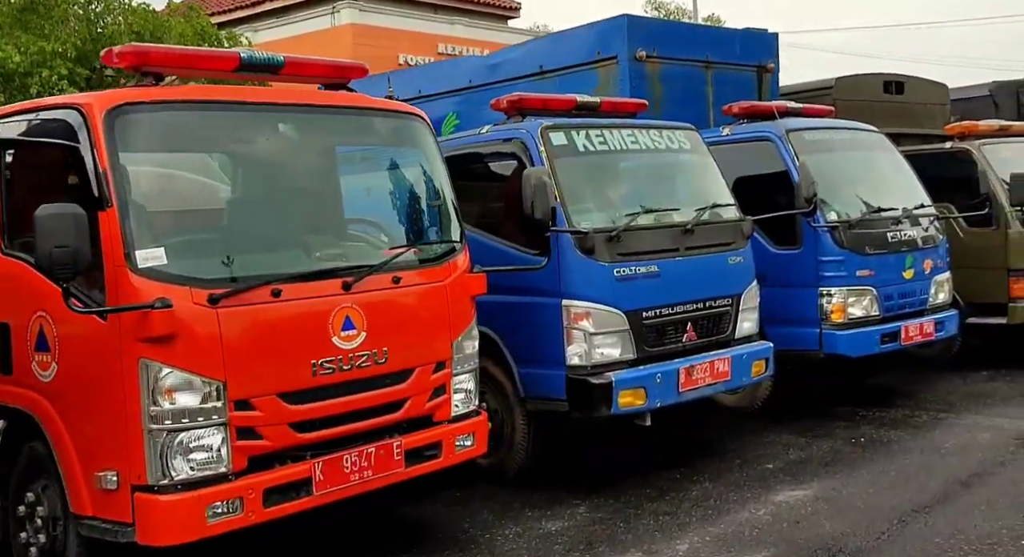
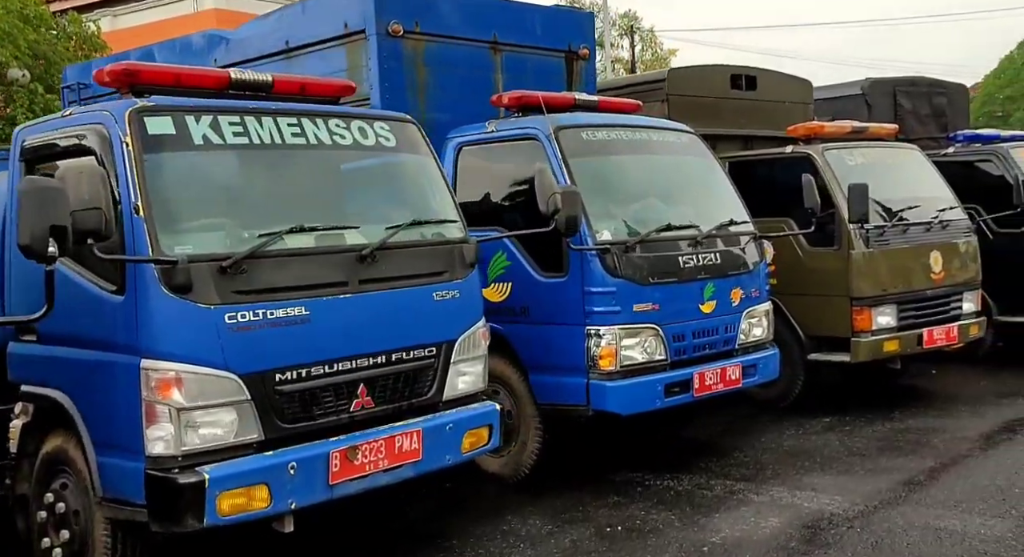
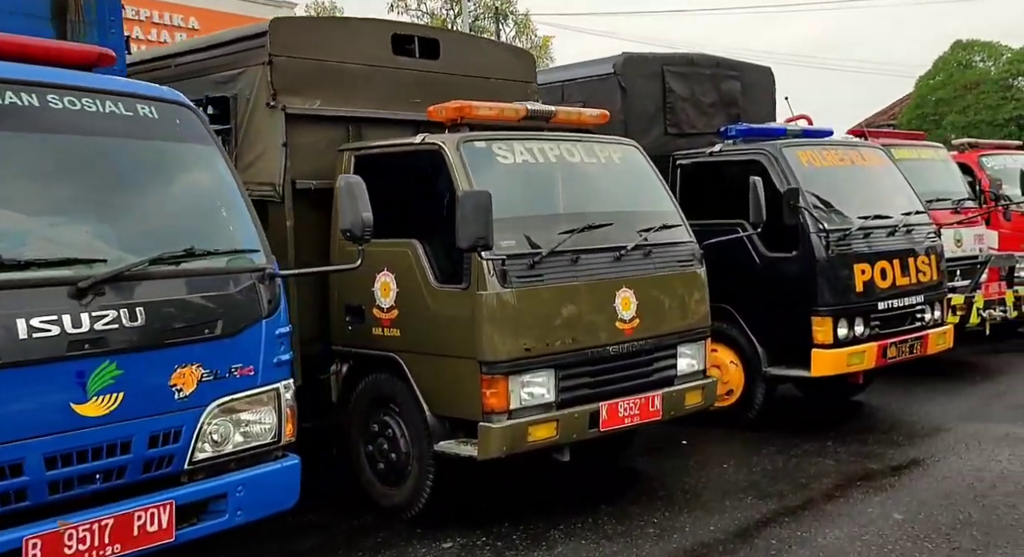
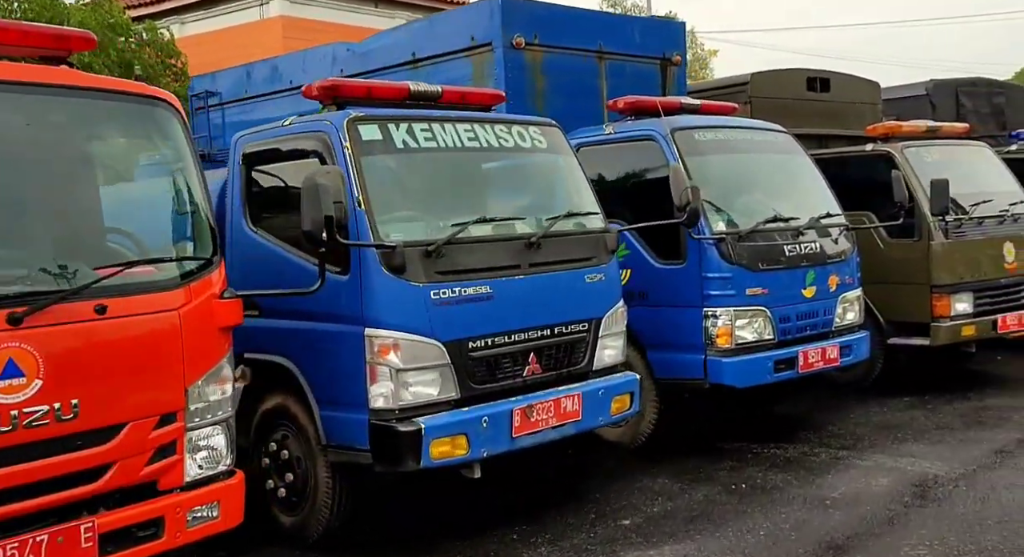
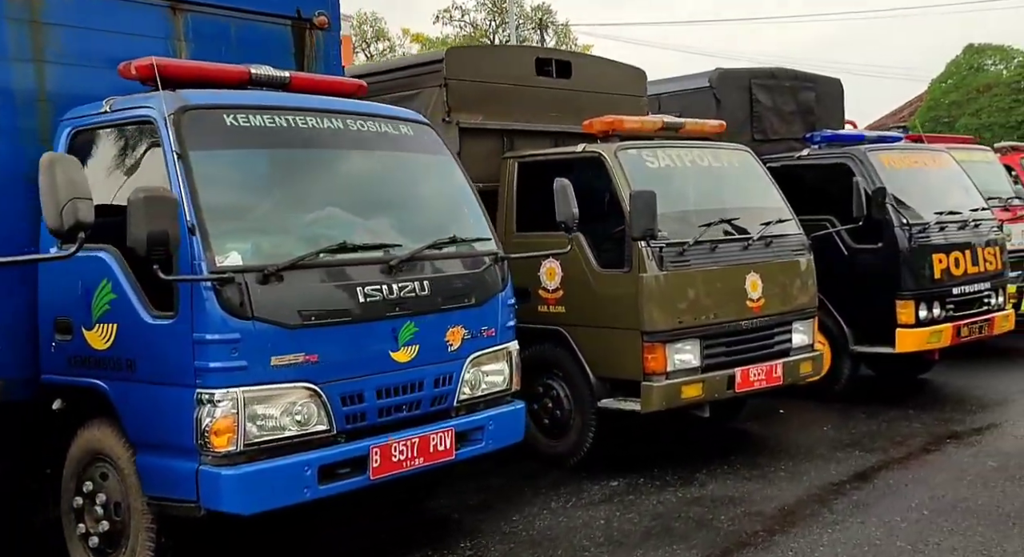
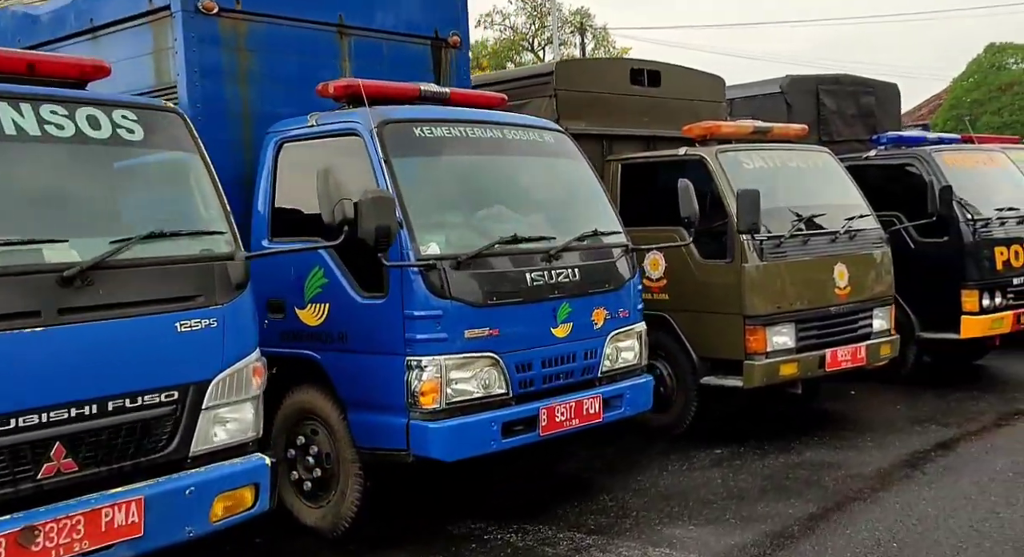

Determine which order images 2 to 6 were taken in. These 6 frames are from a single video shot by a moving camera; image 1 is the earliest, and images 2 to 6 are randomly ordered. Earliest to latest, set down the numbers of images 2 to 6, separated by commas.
4, 2, 6, 5, 3
